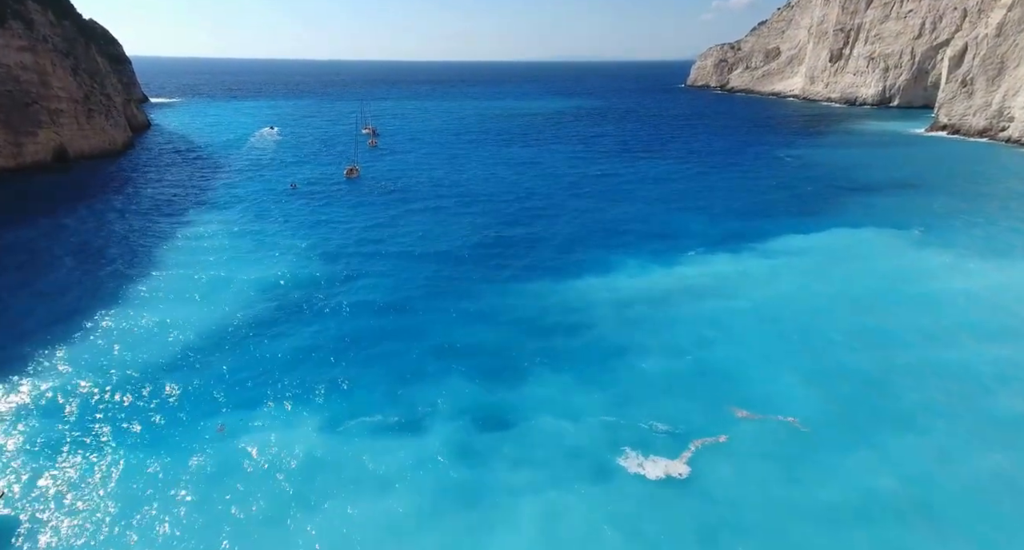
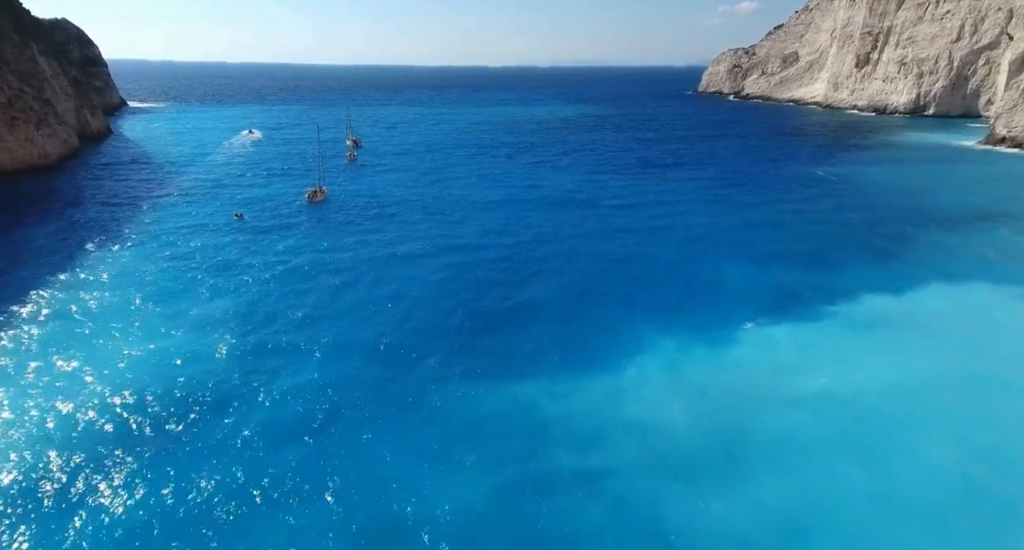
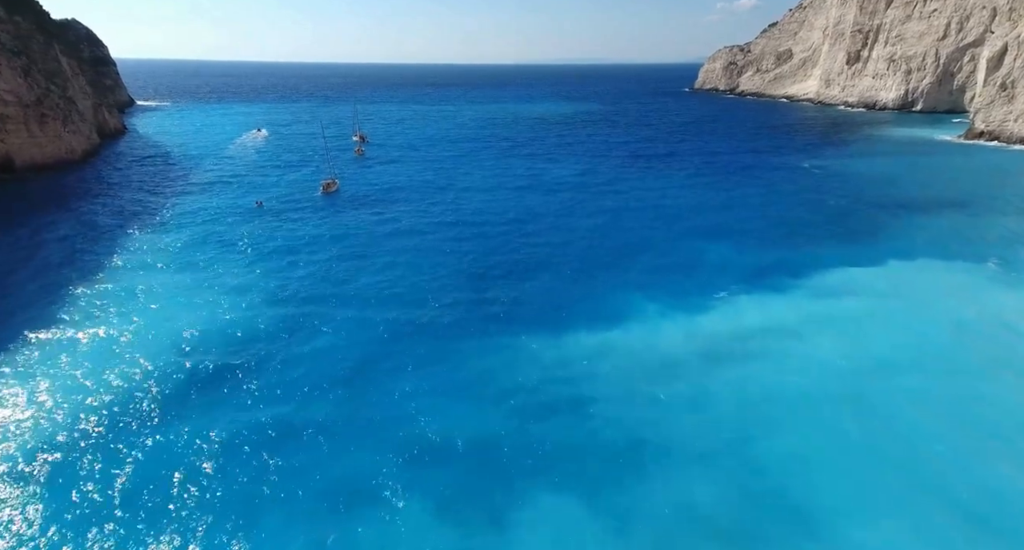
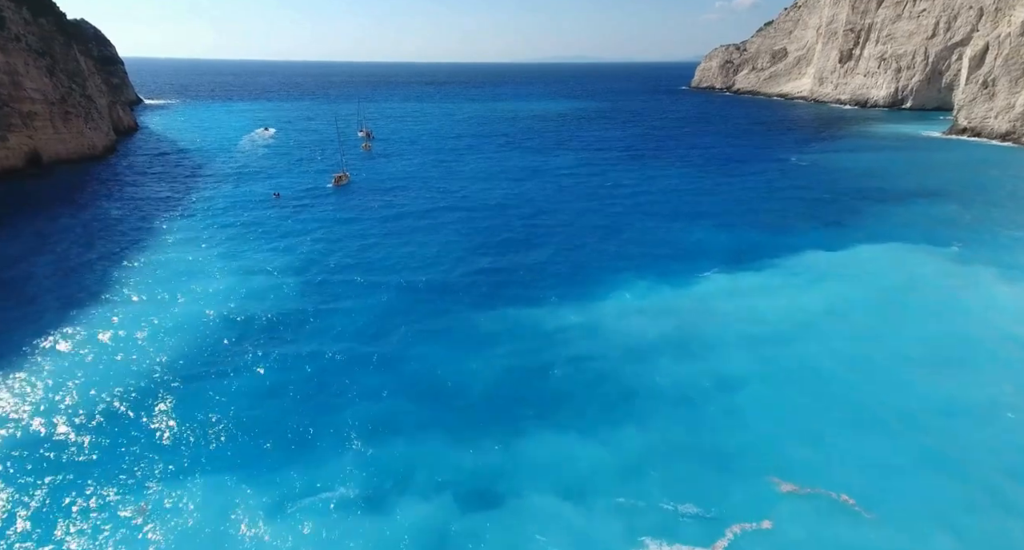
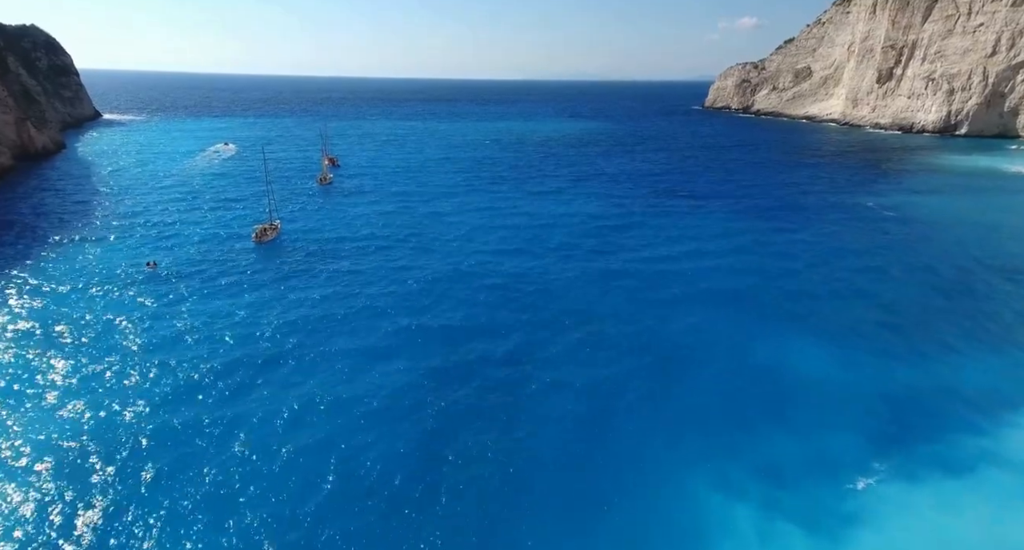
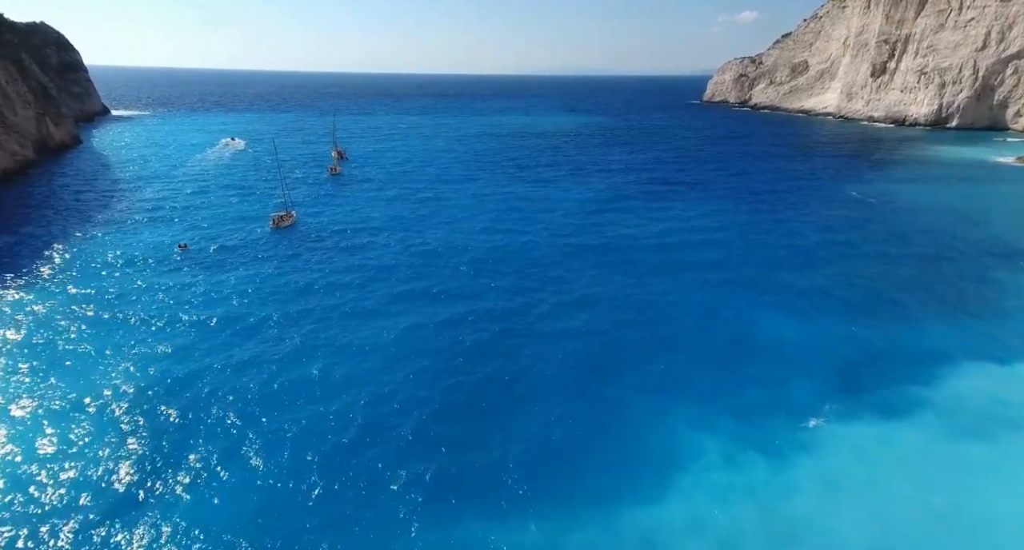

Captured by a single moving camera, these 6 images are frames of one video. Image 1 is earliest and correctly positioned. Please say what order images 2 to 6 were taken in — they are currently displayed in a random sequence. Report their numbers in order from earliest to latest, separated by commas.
4, 3, 2, 6, 5
